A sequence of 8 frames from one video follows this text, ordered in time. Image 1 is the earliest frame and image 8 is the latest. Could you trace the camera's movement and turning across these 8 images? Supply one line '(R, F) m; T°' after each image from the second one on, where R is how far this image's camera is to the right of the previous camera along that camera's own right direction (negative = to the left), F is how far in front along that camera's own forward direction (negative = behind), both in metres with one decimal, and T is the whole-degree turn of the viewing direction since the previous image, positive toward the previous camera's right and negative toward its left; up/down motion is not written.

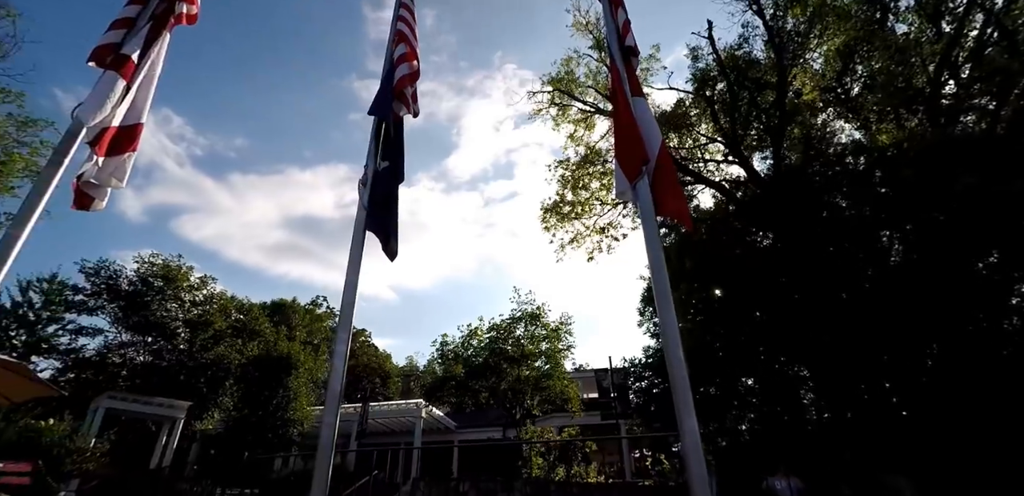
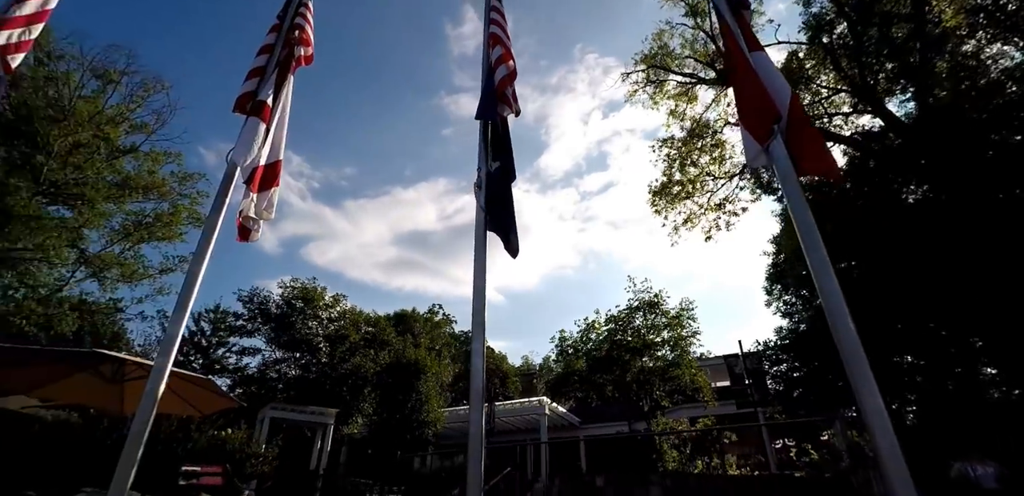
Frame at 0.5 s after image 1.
(-0.2, 0.0) m; -11°
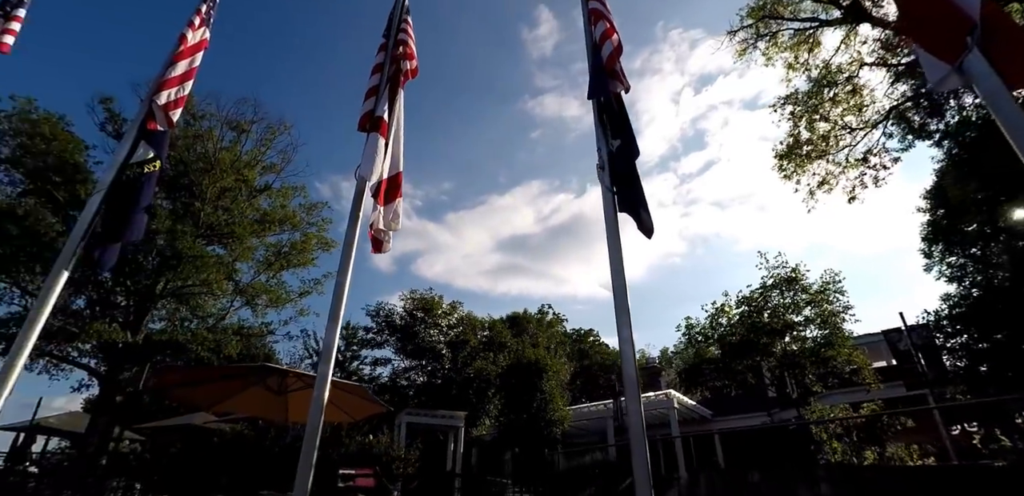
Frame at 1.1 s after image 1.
(-0.3, +0.2) m; -11°
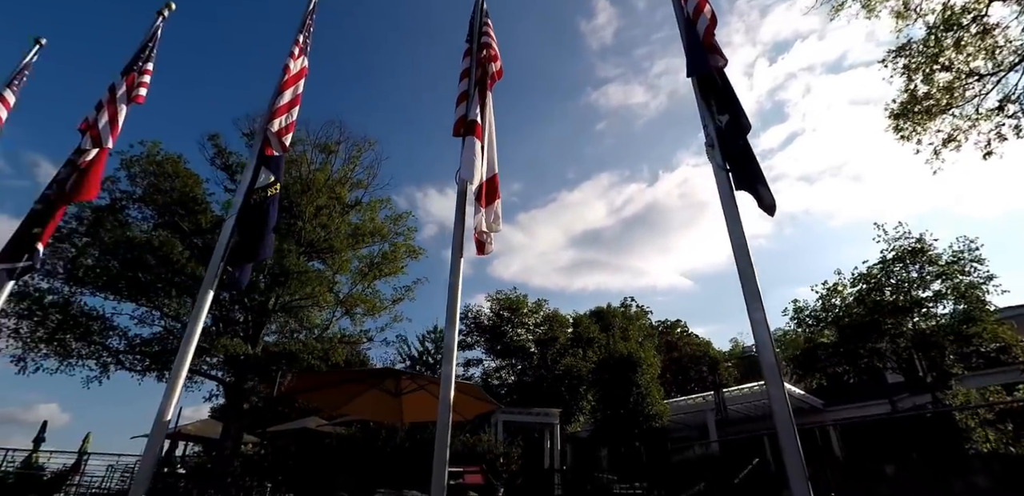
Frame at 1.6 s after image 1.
(-0.4, 0.0) m; -8°
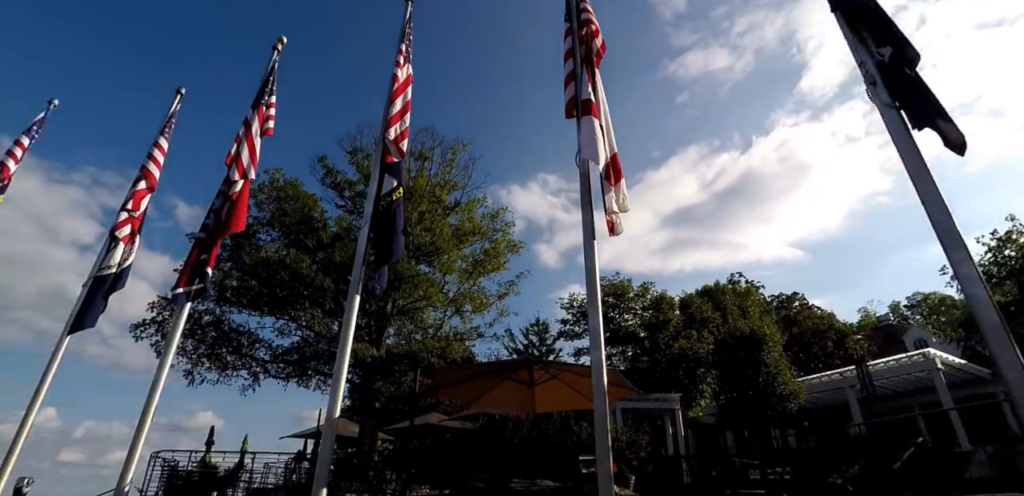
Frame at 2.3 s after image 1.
(-0.5, +0.1) m; -10°
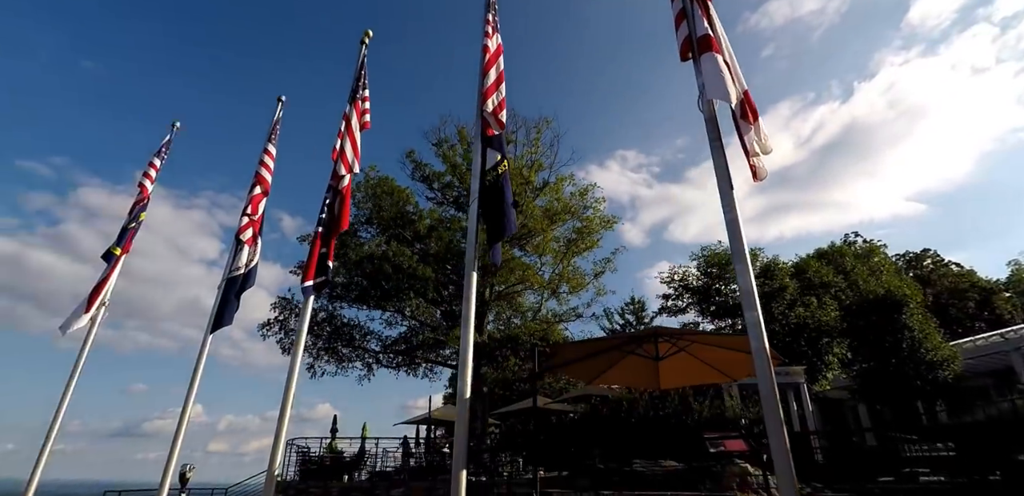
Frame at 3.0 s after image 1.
(-0.4, +0.3) m; -9°
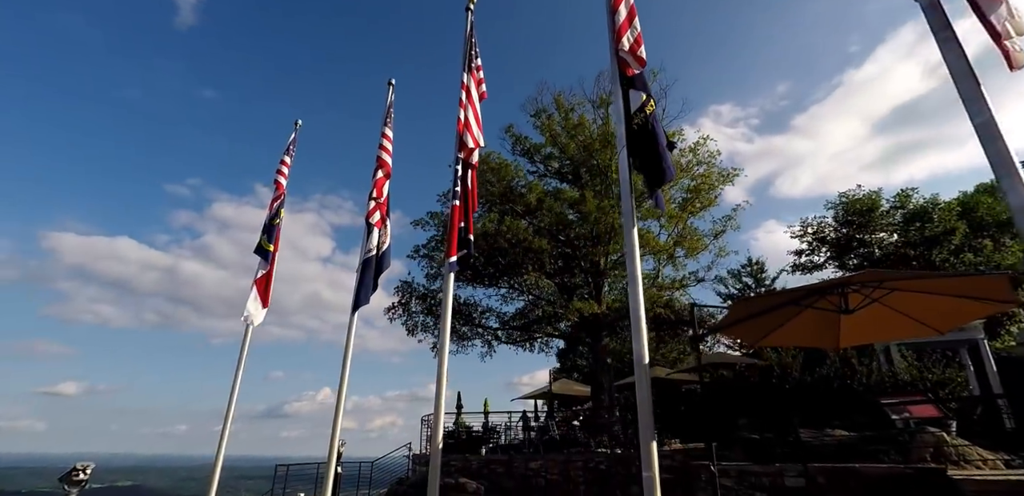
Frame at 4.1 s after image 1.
(-0.7, +0.4) m; -10°
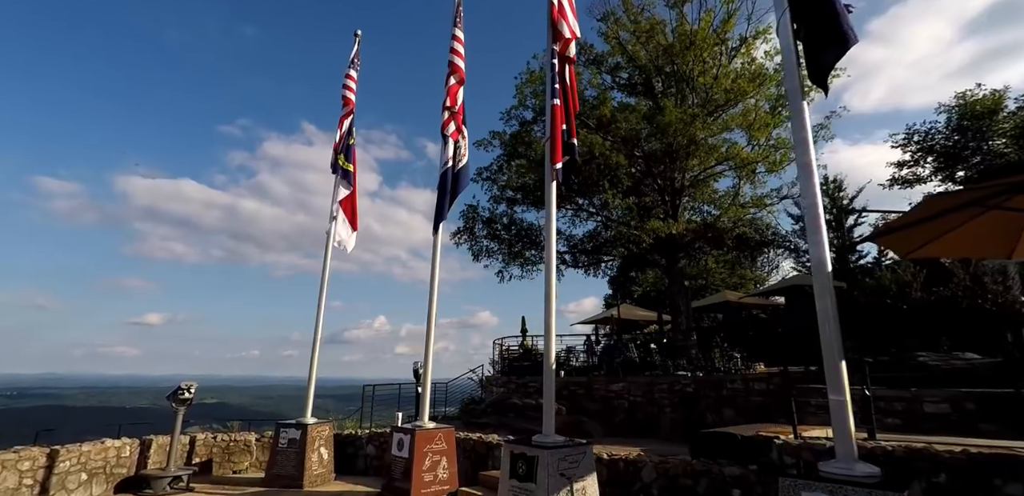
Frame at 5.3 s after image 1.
(-0.8, +0.6) m; -5°
